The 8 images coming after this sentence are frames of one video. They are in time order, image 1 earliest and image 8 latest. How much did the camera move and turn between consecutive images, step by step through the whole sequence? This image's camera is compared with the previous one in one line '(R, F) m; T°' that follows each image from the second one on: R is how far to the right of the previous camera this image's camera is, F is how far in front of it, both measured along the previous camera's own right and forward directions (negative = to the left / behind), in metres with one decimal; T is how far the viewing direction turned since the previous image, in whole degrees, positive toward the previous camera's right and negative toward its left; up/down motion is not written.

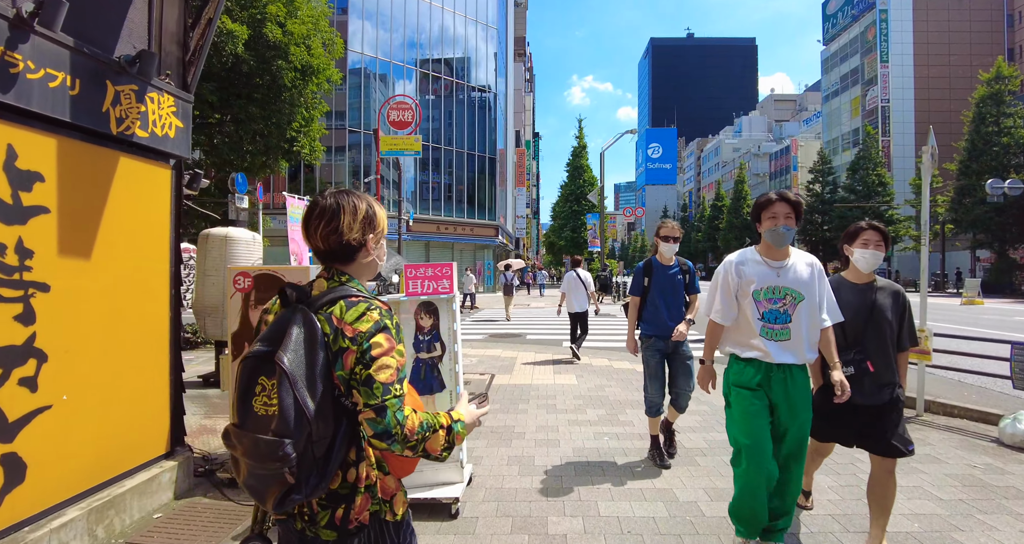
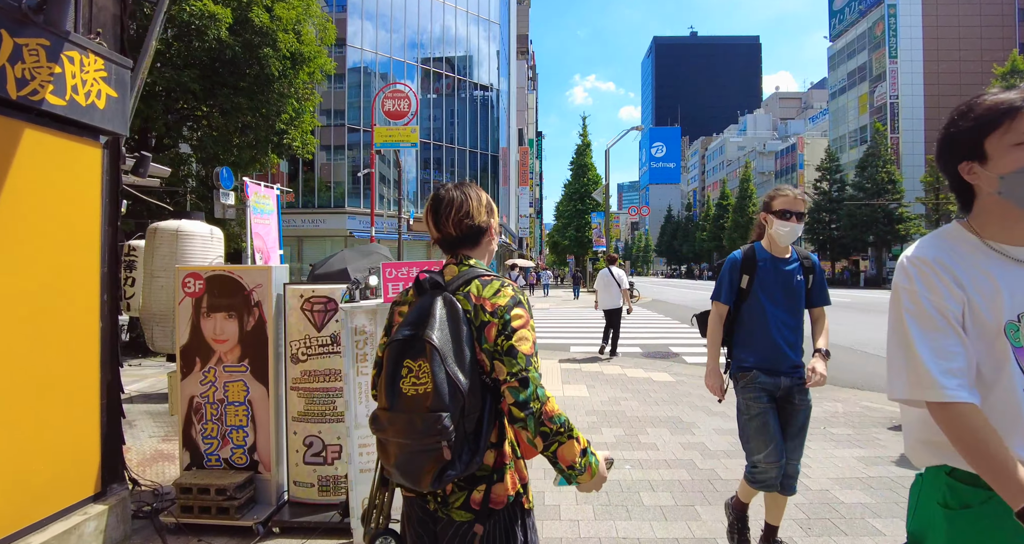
(0.0, +0.7) m; 0°
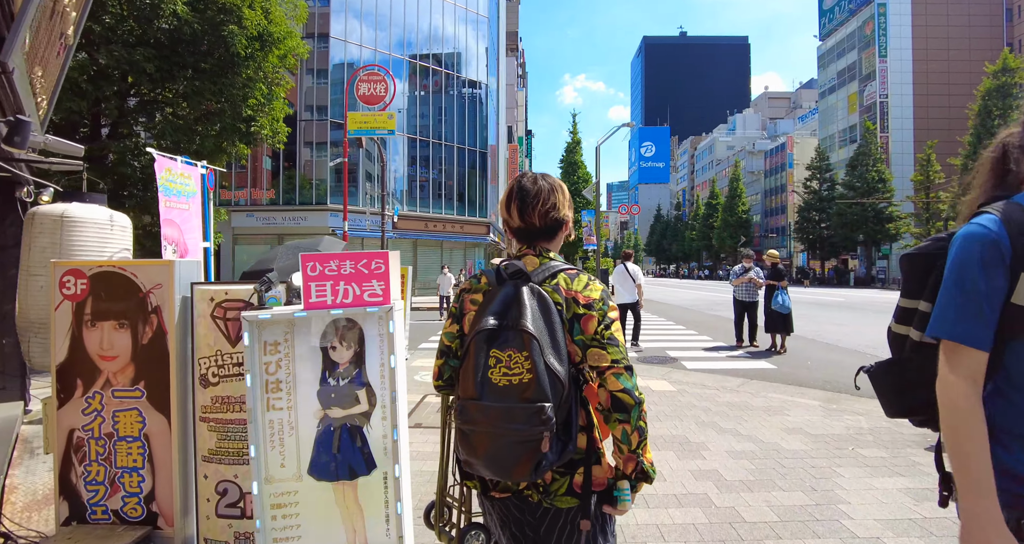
(+0.1, +0.8) m; +1°
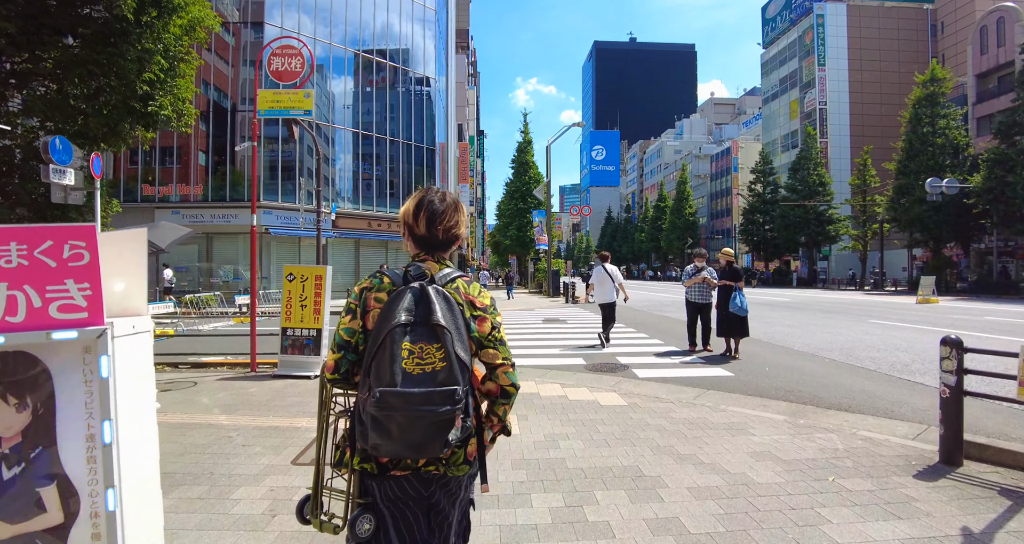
(+0.3, +0.9) m; +5°
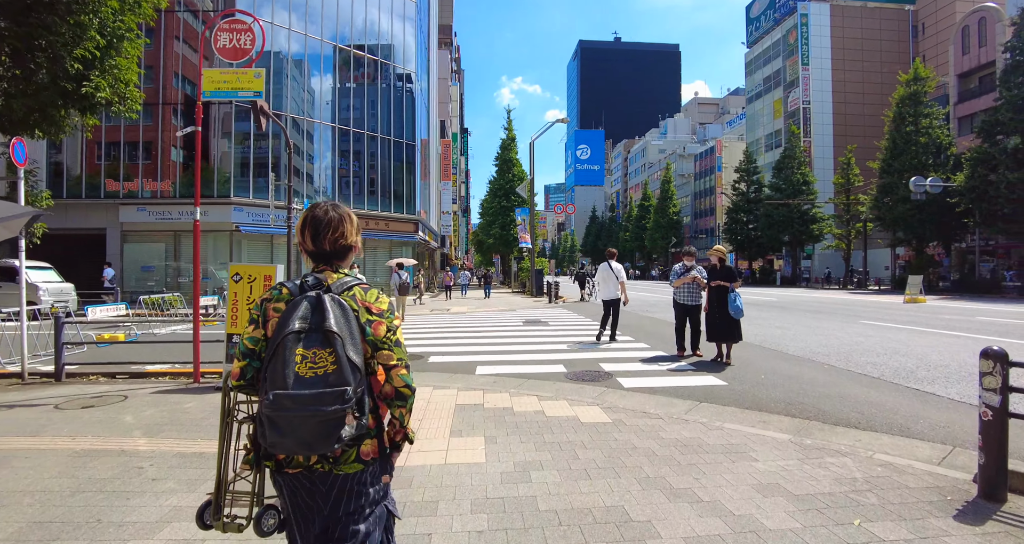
(+0.2, +0.7) m; +2°
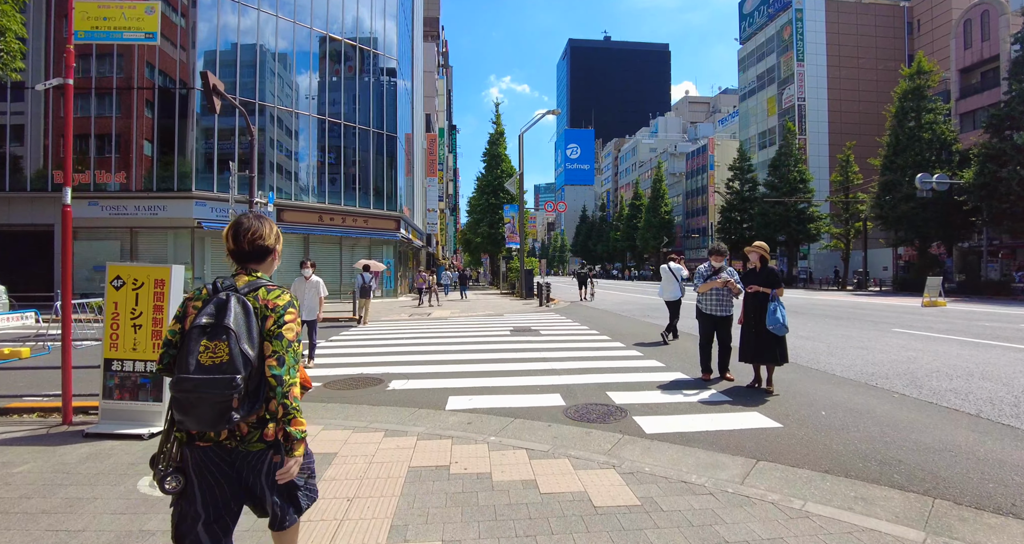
(+0.1, +1.7) m; +1°
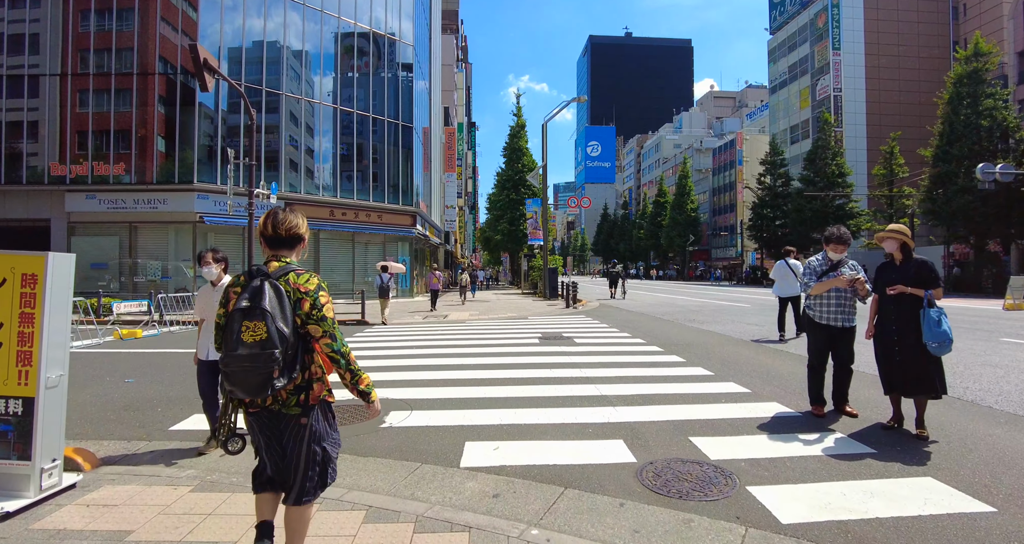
(-0.2, +1.7) m; -2°
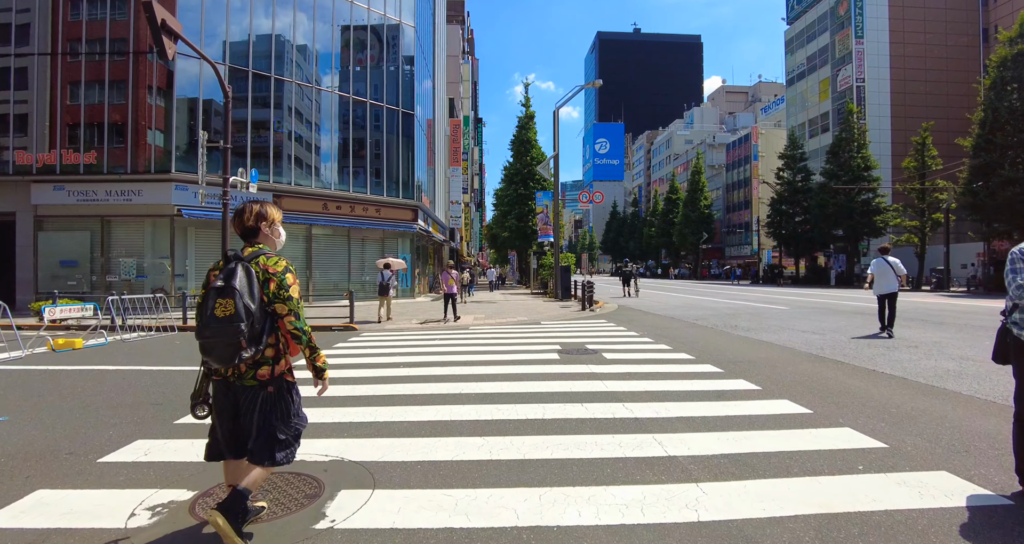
(-0.1, +1.9) m; -1°
